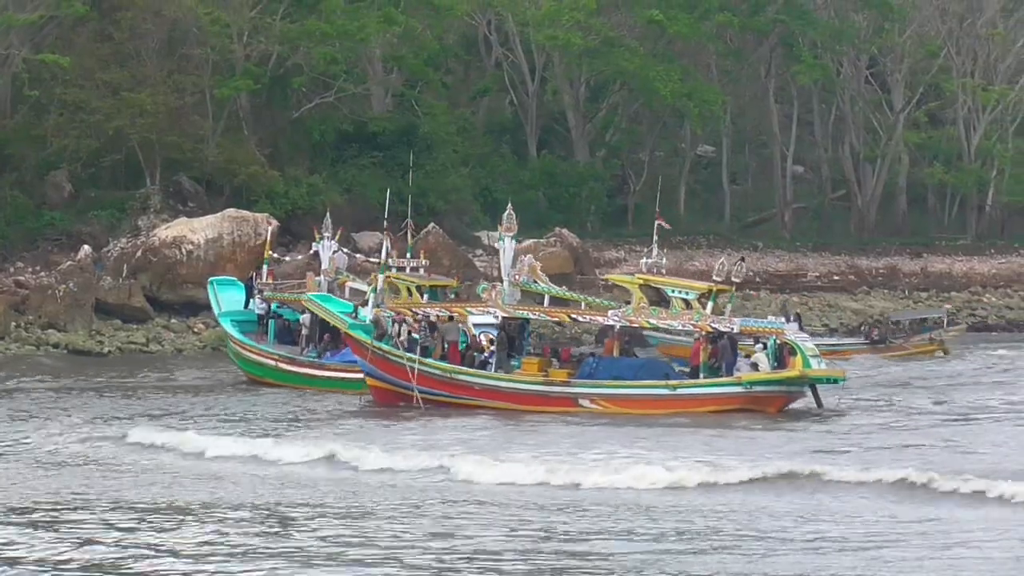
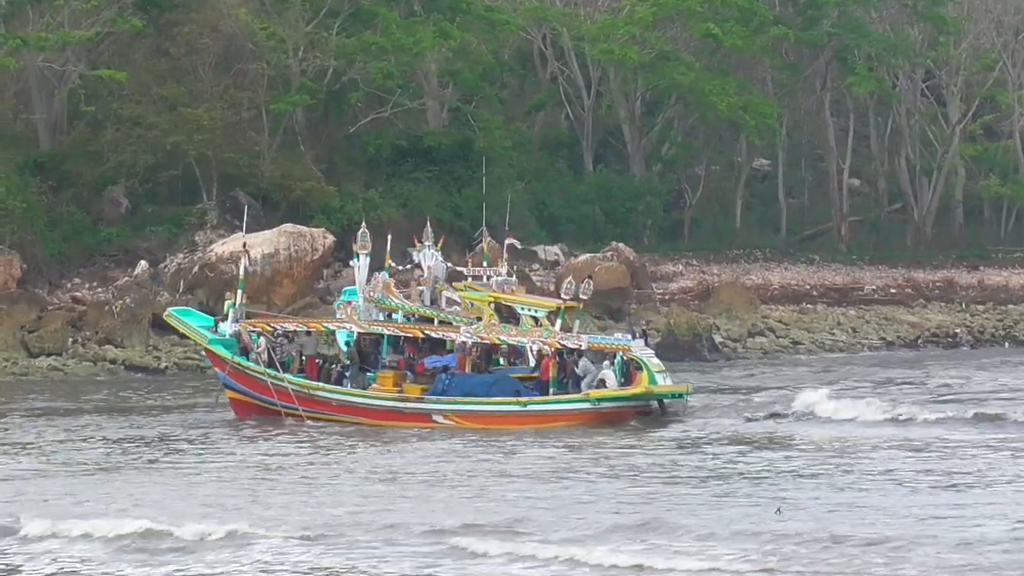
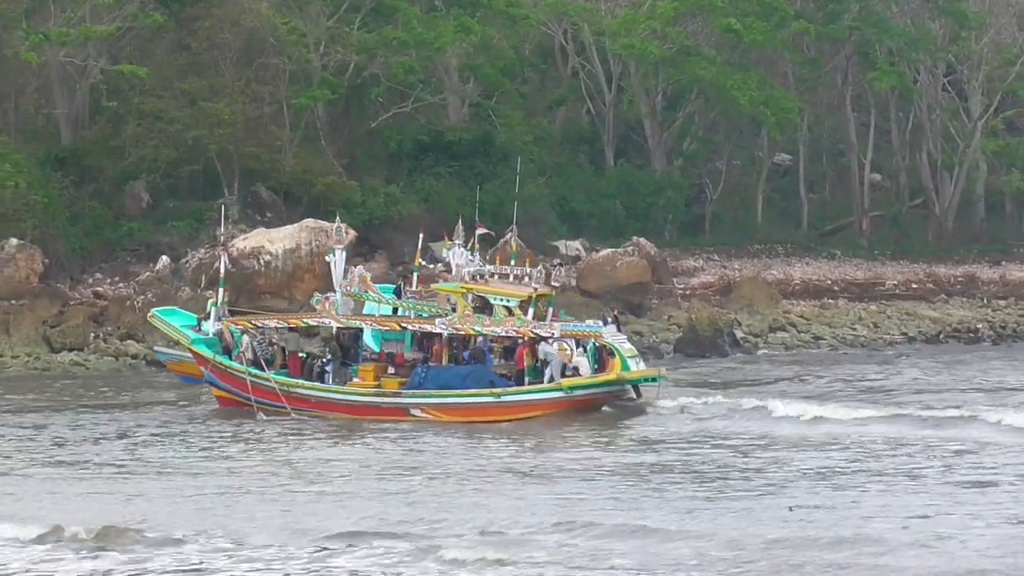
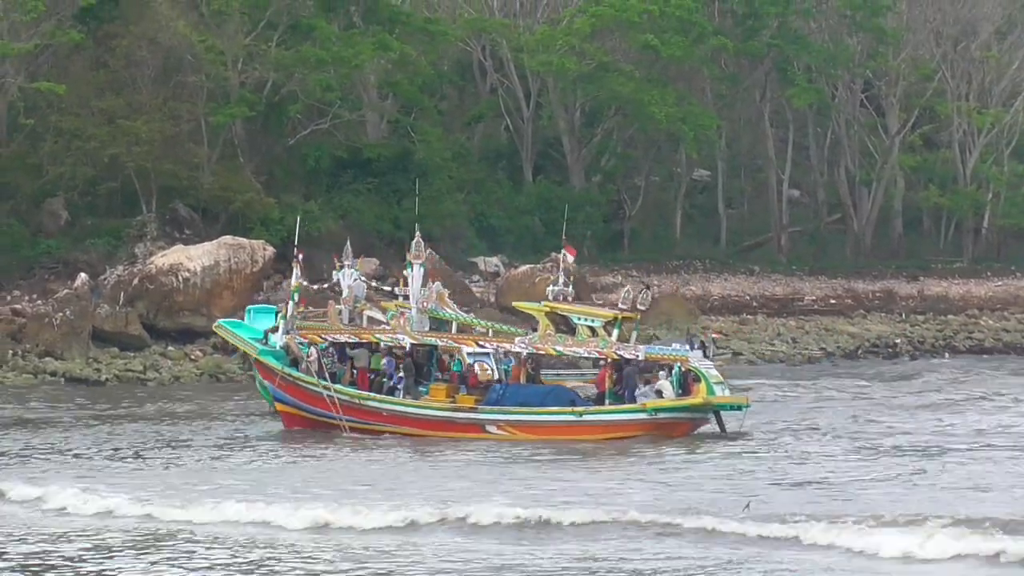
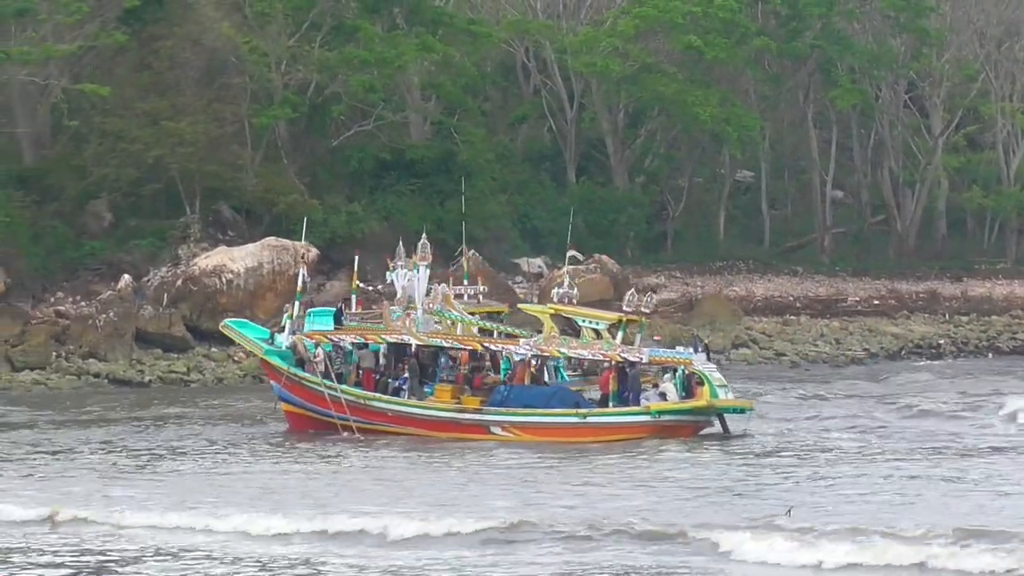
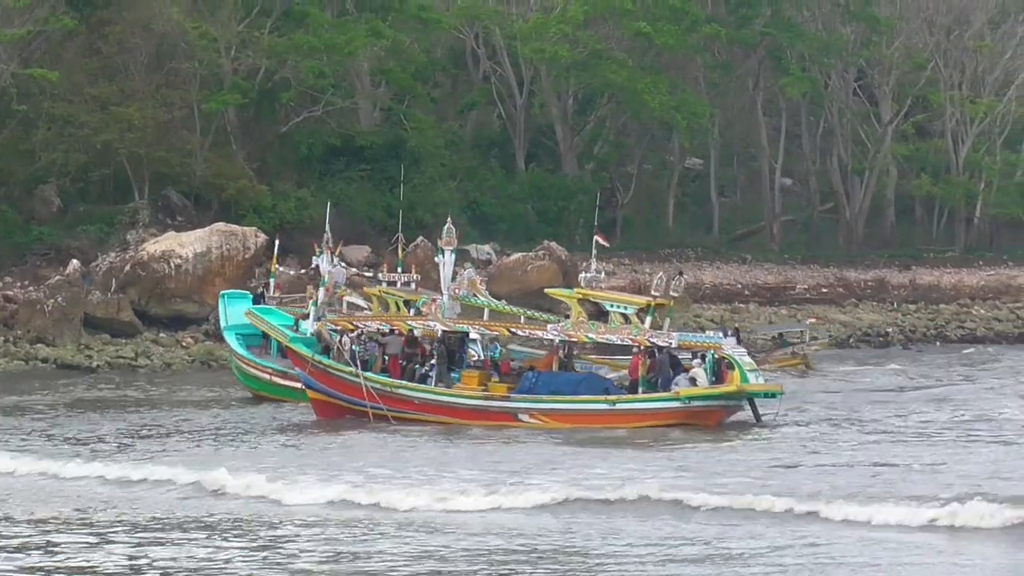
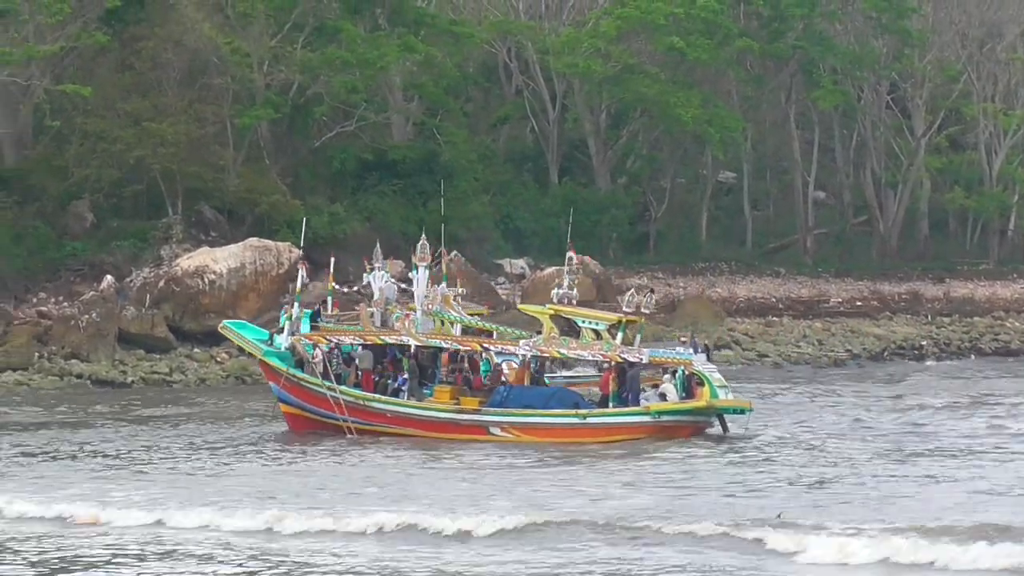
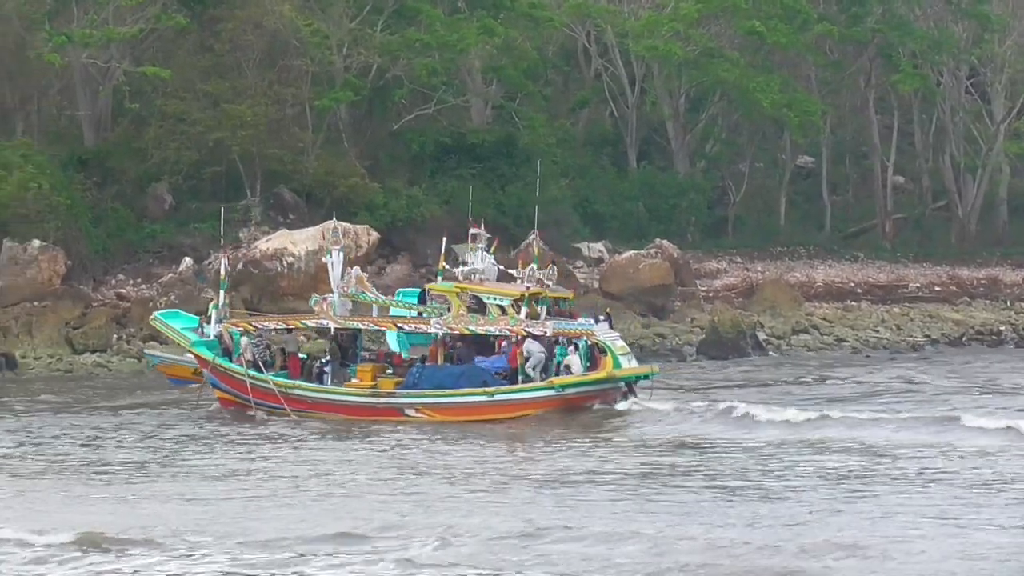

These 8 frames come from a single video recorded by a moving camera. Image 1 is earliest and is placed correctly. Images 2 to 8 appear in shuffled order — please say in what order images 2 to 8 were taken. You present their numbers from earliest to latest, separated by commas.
6, 4, 7, 5, 2, 3, 8
